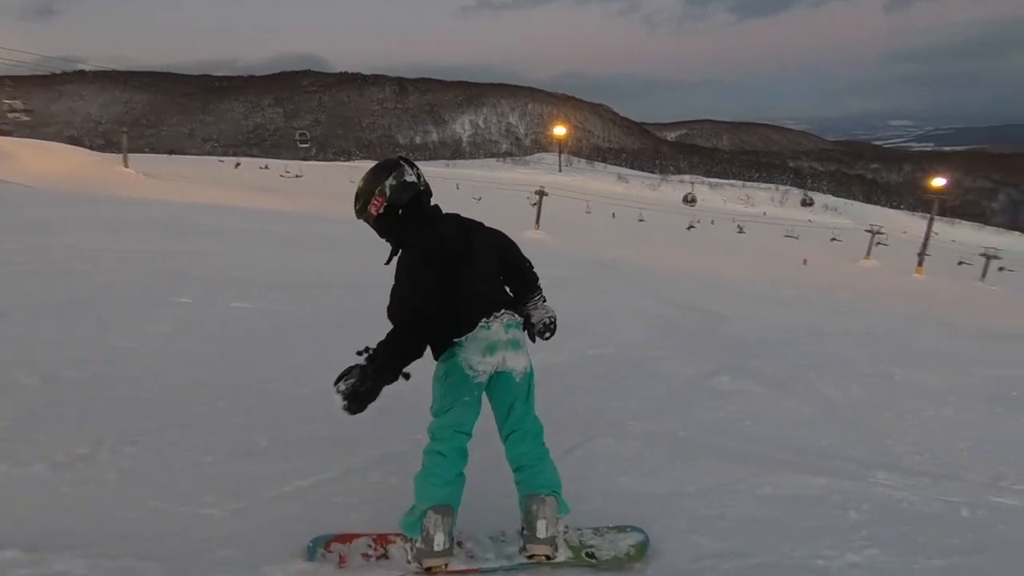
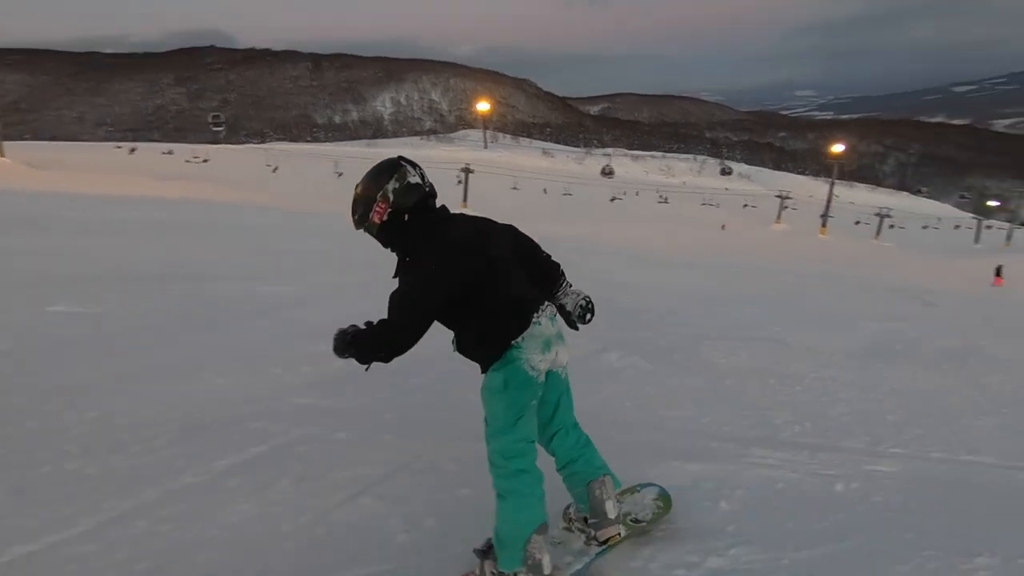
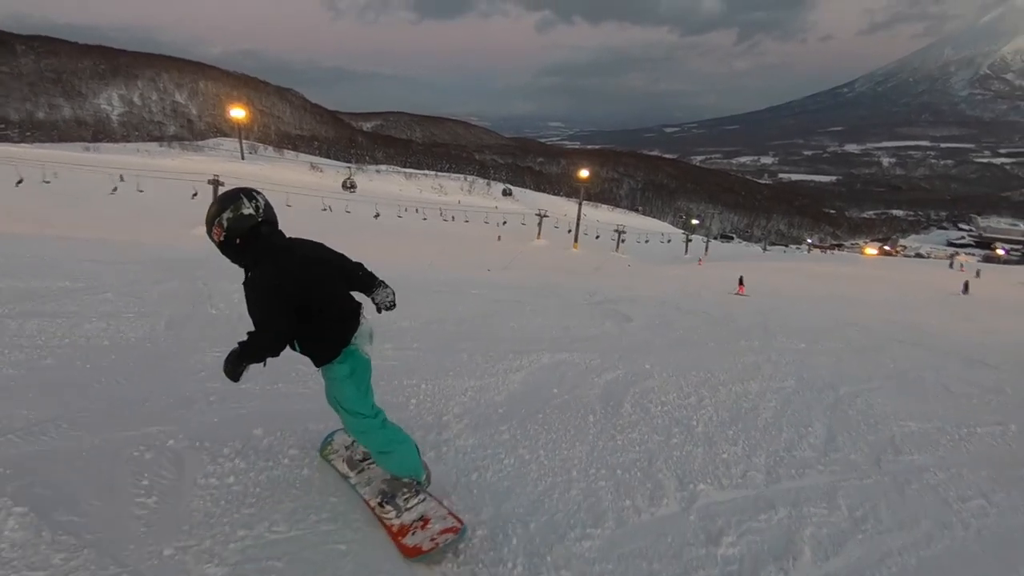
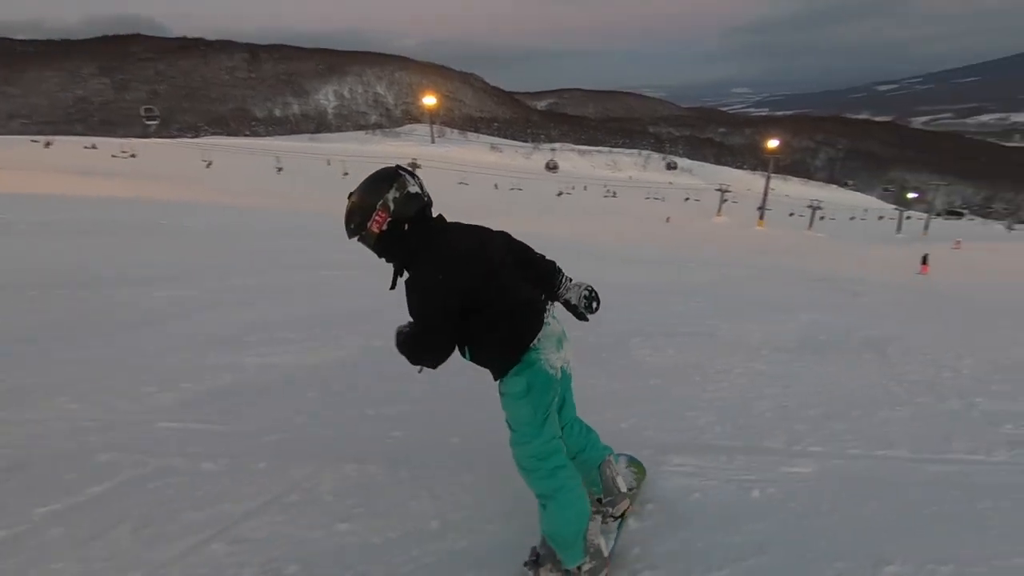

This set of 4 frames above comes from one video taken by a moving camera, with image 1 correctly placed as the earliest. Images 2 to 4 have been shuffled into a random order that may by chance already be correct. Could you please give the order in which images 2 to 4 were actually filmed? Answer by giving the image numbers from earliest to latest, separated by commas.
2, 4, 3
